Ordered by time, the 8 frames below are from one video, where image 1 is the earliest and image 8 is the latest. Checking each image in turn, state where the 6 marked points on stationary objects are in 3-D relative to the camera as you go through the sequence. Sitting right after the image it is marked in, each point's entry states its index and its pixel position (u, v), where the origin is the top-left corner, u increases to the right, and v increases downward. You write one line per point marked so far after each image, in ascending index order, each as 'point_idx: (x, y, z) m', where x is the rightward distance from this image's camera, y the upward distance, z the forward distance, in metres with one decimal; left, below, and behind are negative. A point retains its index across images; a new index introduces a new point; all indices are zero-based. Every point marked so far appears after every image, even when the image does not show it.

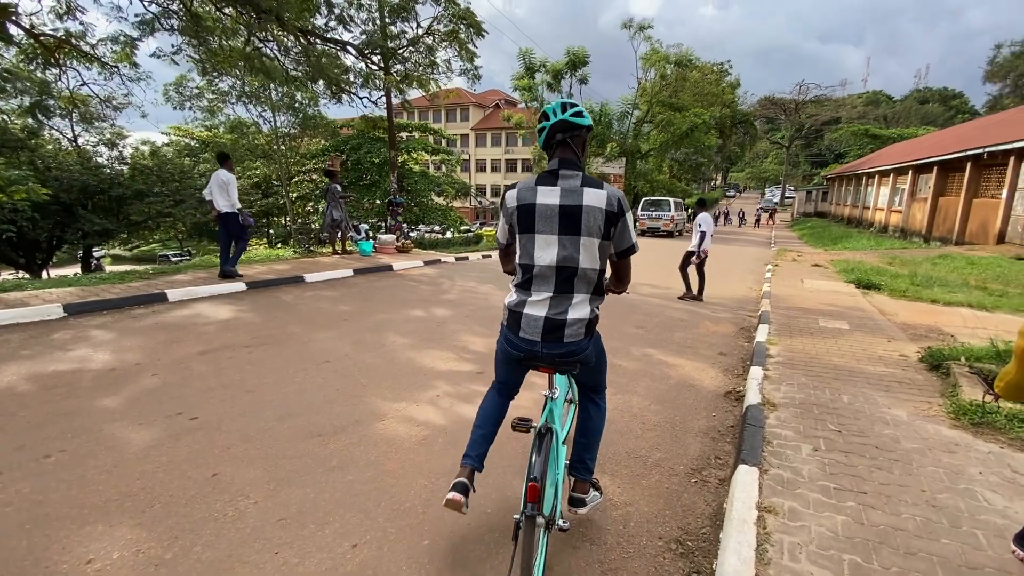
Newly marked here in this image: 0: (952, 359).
0: (+3.7, -0.6, +4.2) m
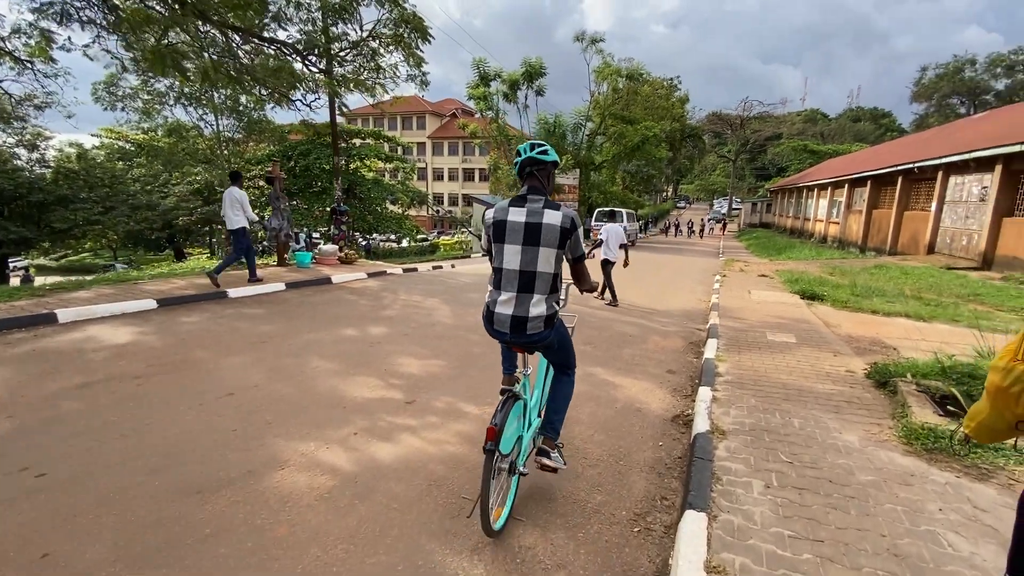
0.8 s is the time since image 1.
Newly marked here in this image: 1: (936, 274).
0: (+3.2, -0.7, +4.1) m
1: (+10.5, +0.4, +12.7) m
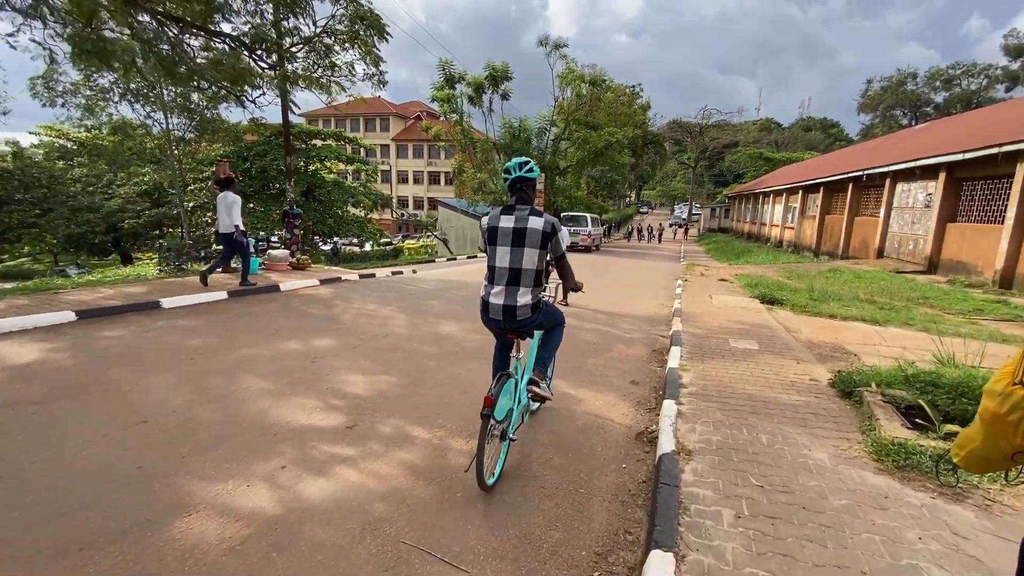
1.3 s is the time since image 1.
0: (+2.8, -0.8, +4.1) m
1: (+9.6, +0.3, +13.1) m
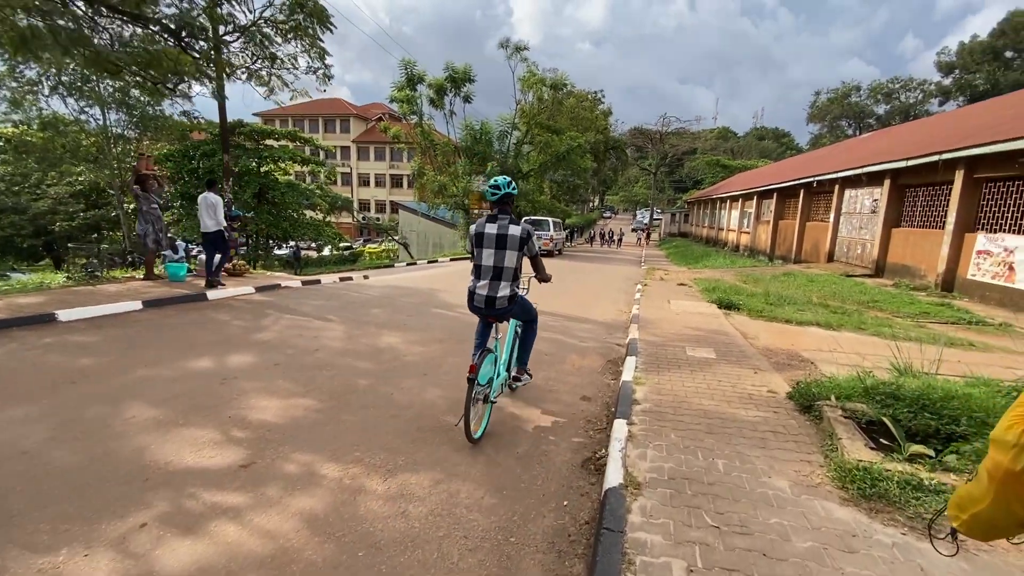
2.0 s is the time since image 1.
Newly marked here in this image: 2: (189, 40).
0: (+2.3, -0.8, +3.8) m
1: (+8.5, +0.2, +13.3) m
2: (-5.3, +4.0, +8.3) m
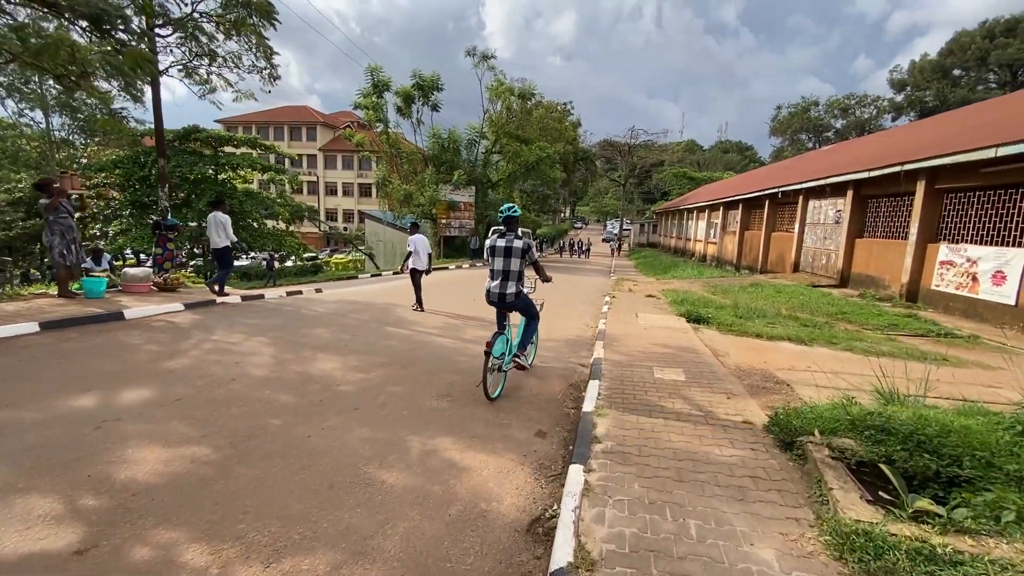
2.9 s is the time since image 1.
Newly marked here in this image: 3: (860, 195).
0: (+1.9, -1.0, +3.4) m
1: (+7.6, -0.1, +13.2) m
2: (-5.9, +3.8, +7.5) m
3: (+10.0, +2.7, +14.6) m
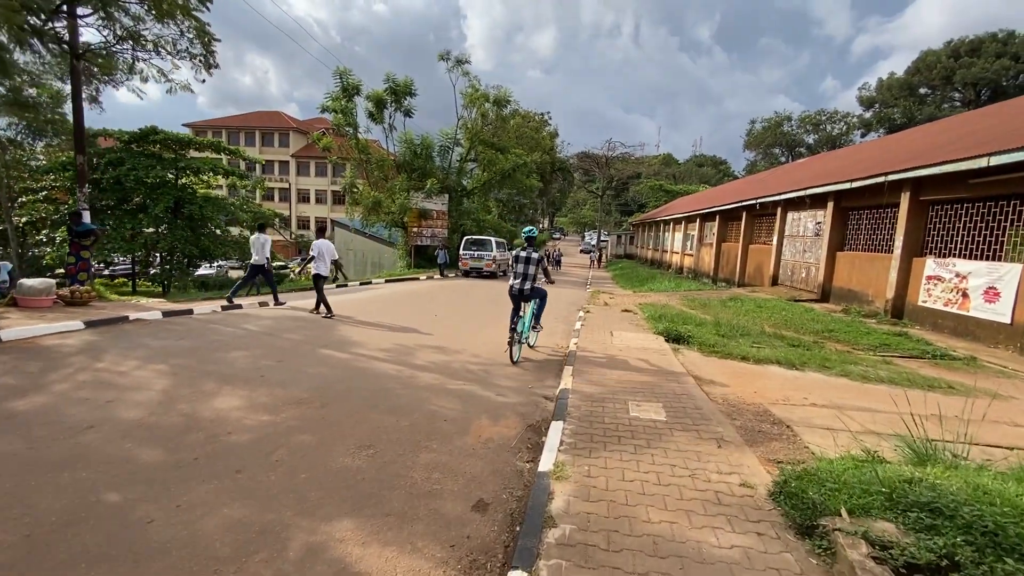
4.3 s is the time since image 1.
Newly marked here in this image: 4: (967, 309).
0: (+1.6, -1.1, +2.5) m
1: (+6.8, -0.5, +12.6) m
2: (-6.5, +3.6, +6.4) m
3: (+9.2, +2.3, +14.1) m
4: (+8.6, -0.4, +9.6) m
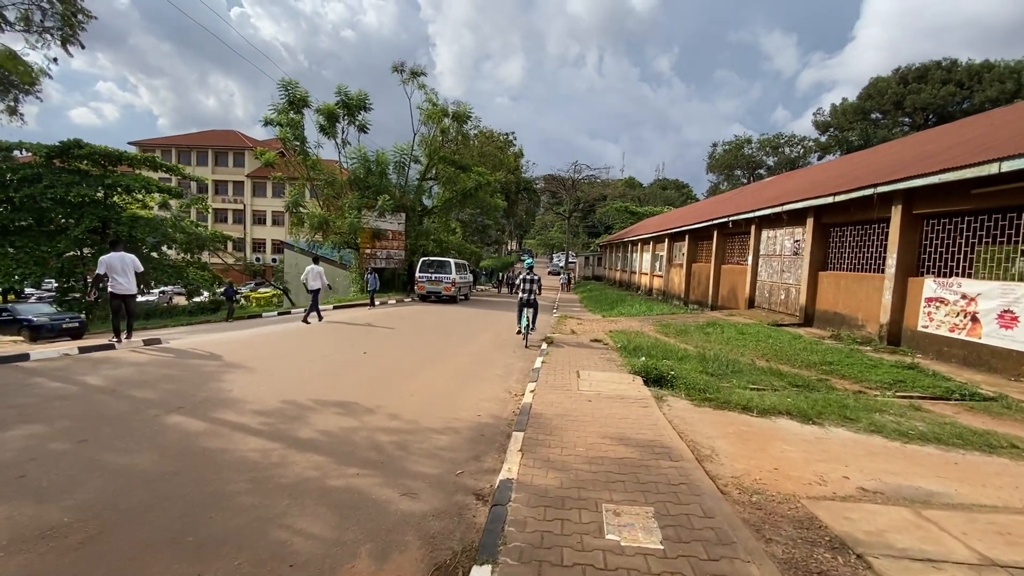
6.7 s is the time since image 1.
0: (+1.2, -1.3, +0.9) m
1: (+5.8, -1.0, +11.3) m
2: (-7.1, +3.2, +4.5) m
3: (+8.0, +1.7, +13.1) m
4: (+7.7, -0.8, +8.4) m
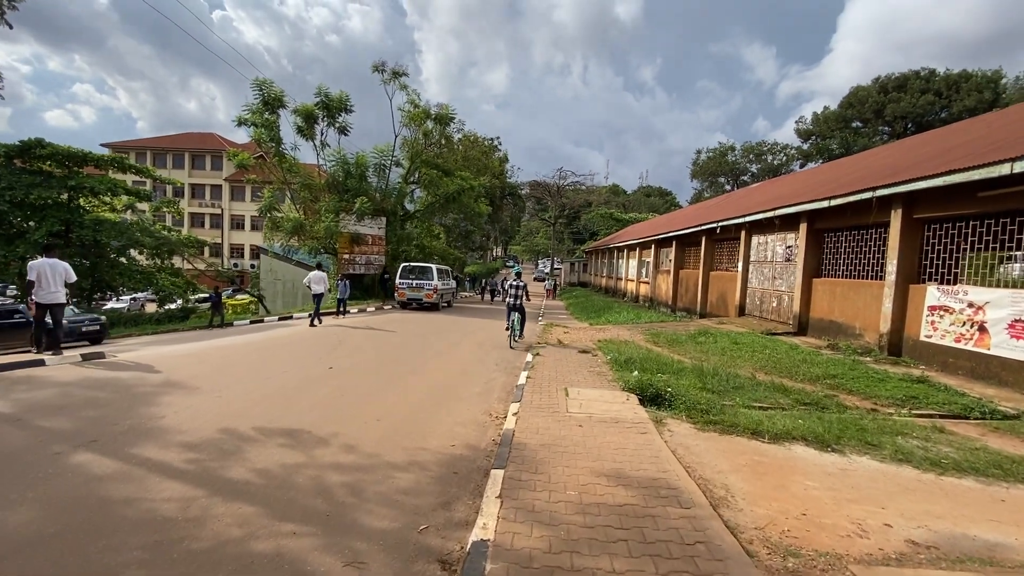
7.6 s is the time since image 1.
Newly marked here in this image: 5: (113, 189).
0: (+1.1, -1.3, +0.3) m
1: (+5.4, -1.2, +10.8) m
2: (-7.3, +3.1, +3.7) m
3: (+7.6, +1.5, +12.7) m
4: (+7.5, -0.9, +8.0) m
5: (-15.2, +3.8, +18.2) m
